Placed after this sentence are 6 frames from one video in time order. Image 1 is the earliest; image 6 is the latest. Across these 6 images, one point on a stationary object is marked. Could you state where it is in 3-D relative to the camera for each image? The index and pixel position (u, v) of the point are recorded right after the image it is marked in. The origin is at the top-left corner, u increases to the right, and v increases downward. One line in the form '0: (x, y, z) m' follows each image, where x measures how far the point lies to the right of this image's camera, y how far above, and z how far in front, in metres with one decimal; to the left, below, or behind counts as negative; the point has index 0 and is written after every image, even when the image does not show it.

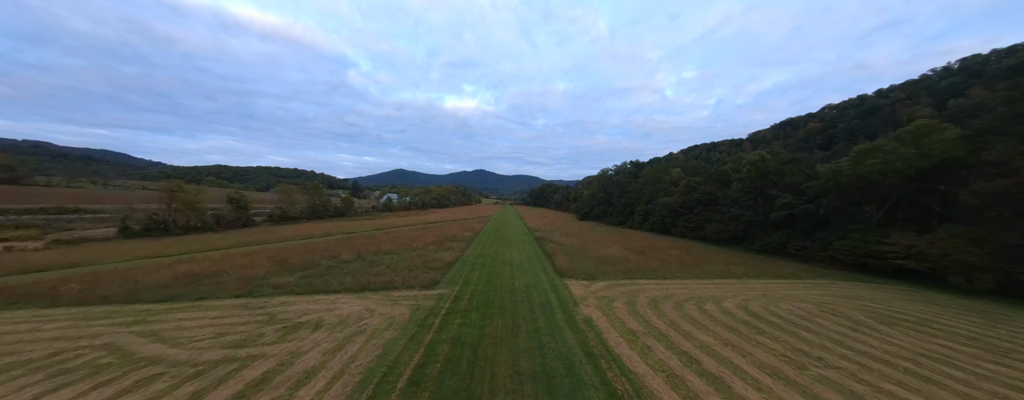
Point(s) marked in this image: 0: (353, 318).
0: (-5.1, -3.8, +8.8) m
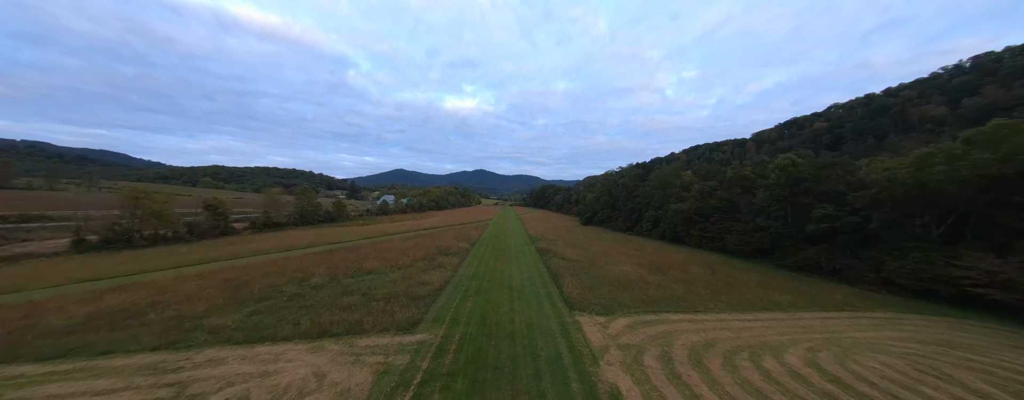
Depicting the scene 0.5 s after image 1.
0: (-5.1, -4.5, +6.4) m
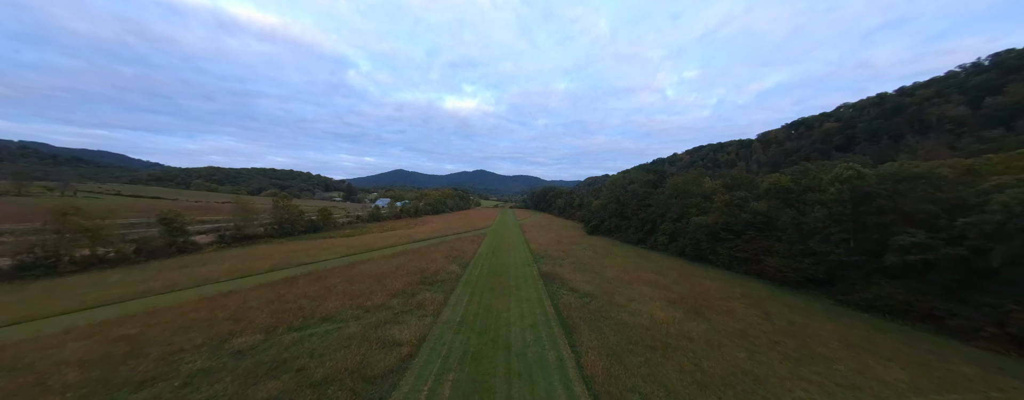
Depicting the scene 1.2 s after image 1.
0: (-5.2, -5.6, +2.7) m
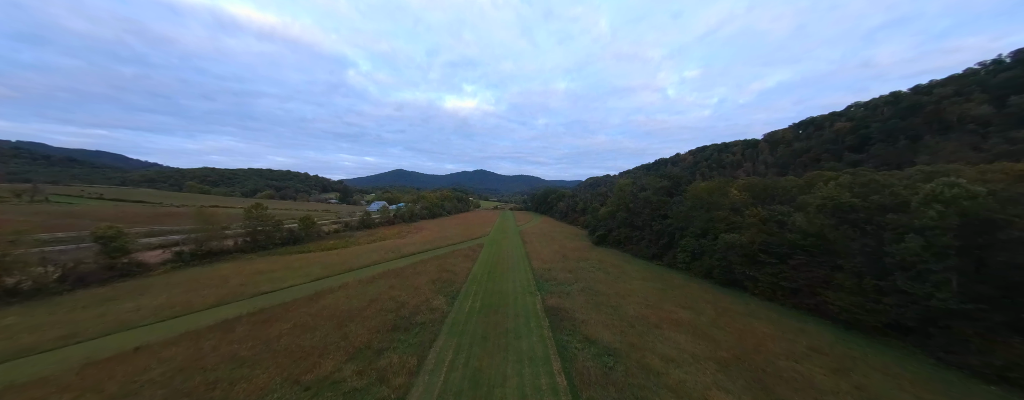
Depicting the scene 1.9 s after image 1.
0: (-5.3, -6.8, -1.2) m
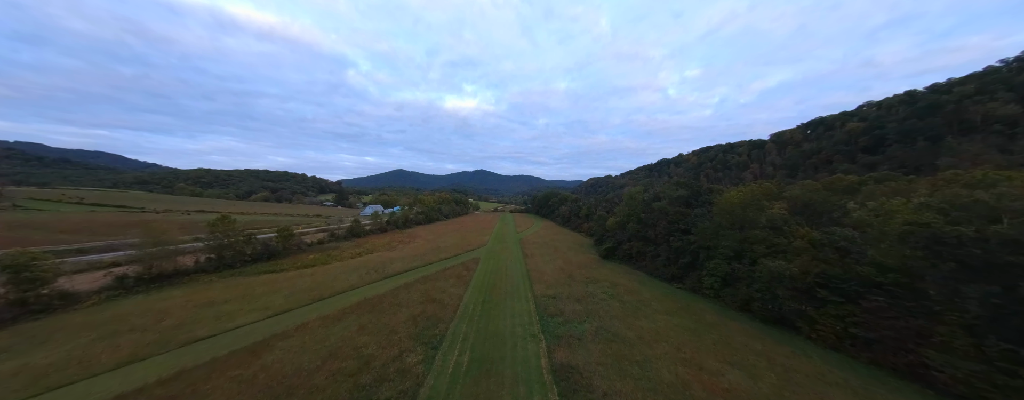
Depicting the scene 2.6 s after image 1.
0: (-5.5, -8.1, -5.1) m
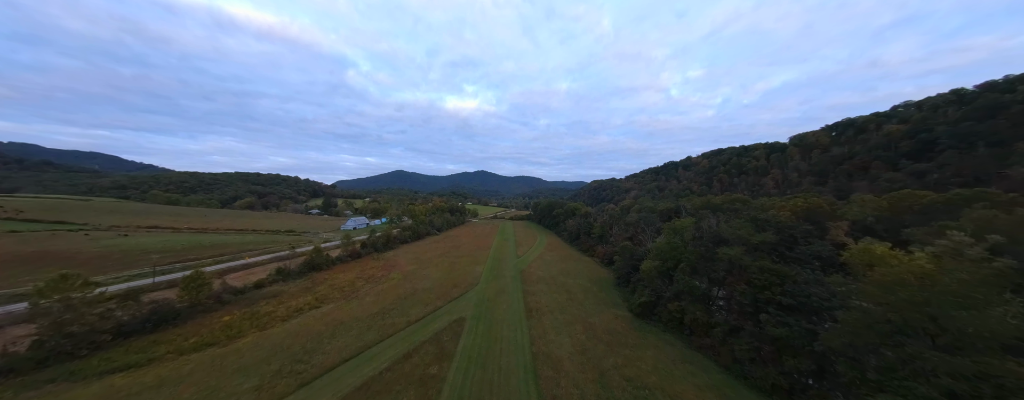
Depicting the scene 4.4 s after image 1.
0: (-5.8, -11.6, -15.7) m
